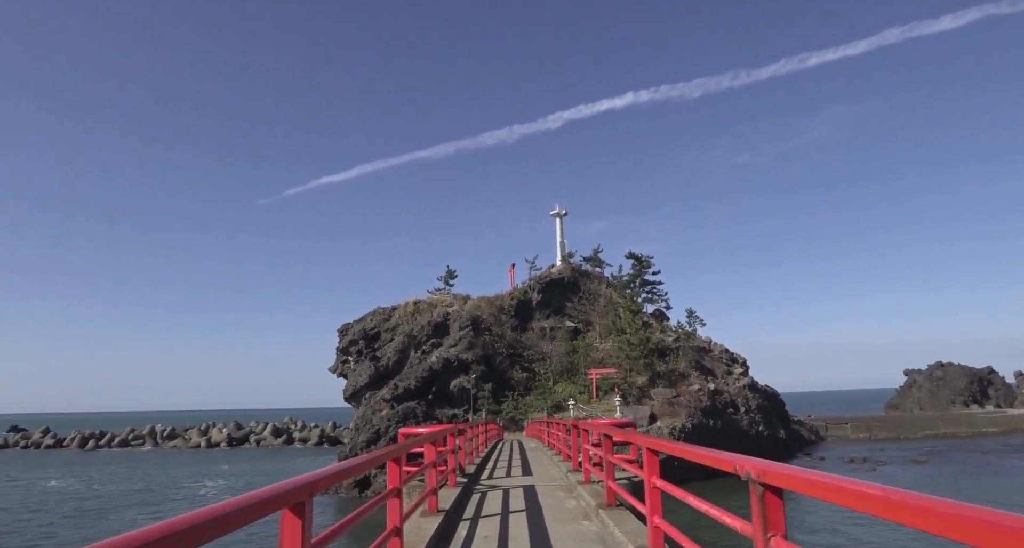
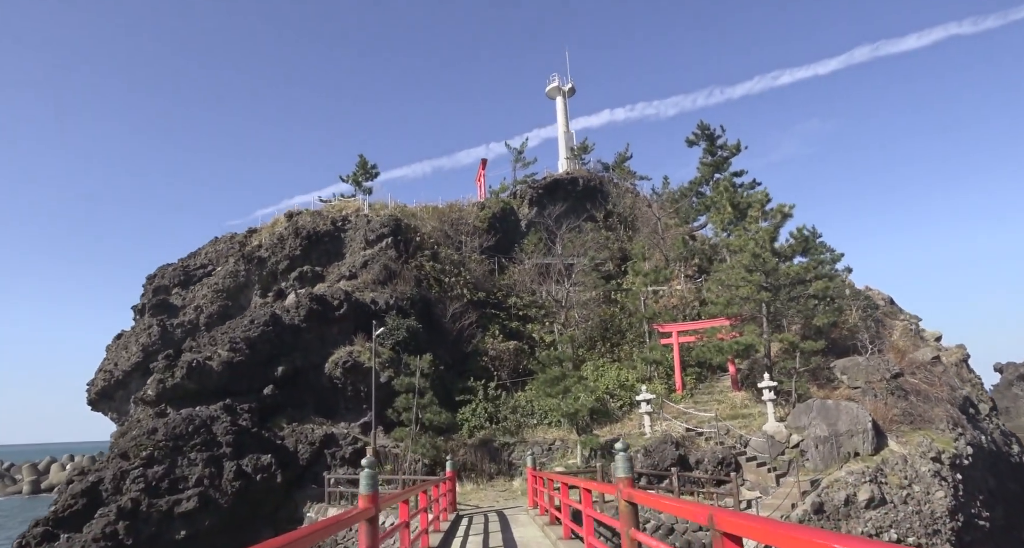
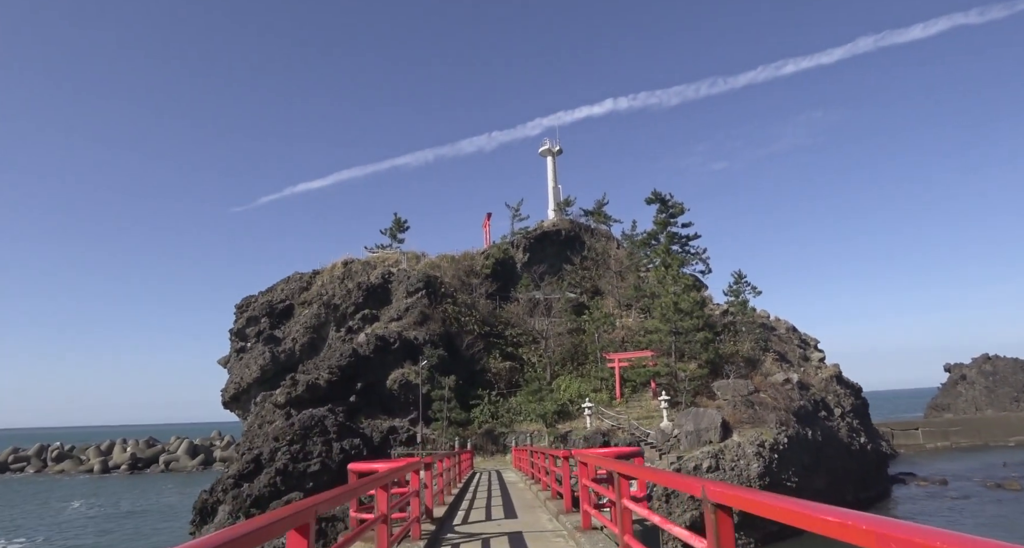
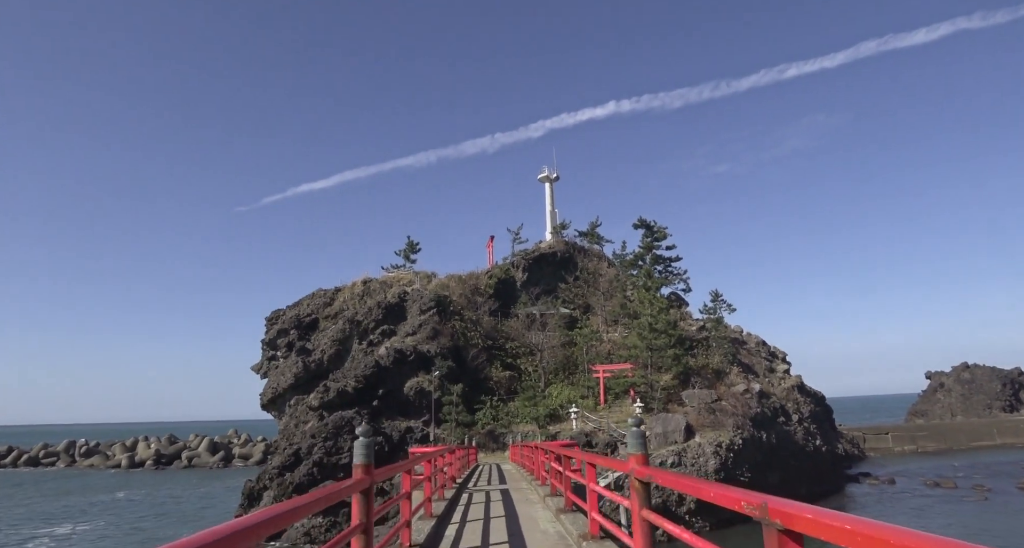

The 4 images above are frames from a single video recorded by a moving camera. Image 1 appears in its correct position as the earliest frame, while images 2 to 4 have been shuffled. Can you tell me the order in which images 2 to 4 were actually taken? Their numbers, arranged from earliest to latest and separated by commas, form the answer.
4, 3, 2
